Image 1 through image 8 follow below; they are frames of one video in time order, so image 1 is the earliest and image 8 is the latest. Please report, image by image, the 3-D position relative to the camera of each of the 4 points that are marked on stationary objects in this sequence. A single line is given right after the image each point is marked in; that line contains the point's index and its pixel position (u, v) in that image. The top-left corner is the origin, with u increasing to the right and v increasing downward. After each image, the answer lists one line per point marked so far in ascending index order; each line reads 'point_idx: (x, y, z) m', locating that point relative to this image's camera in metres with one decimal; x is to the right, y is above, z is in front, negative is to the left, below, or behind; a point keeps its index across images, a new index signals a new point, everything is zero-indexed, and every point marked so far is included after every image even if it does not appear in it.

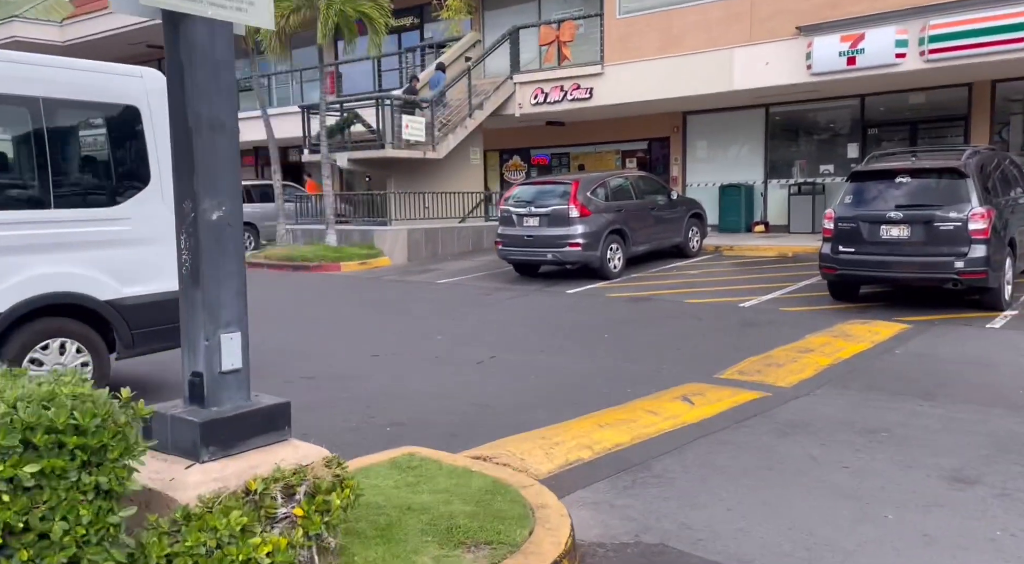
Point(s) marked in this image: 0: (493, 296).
0: (-0.4, -0.2, +12.5) m
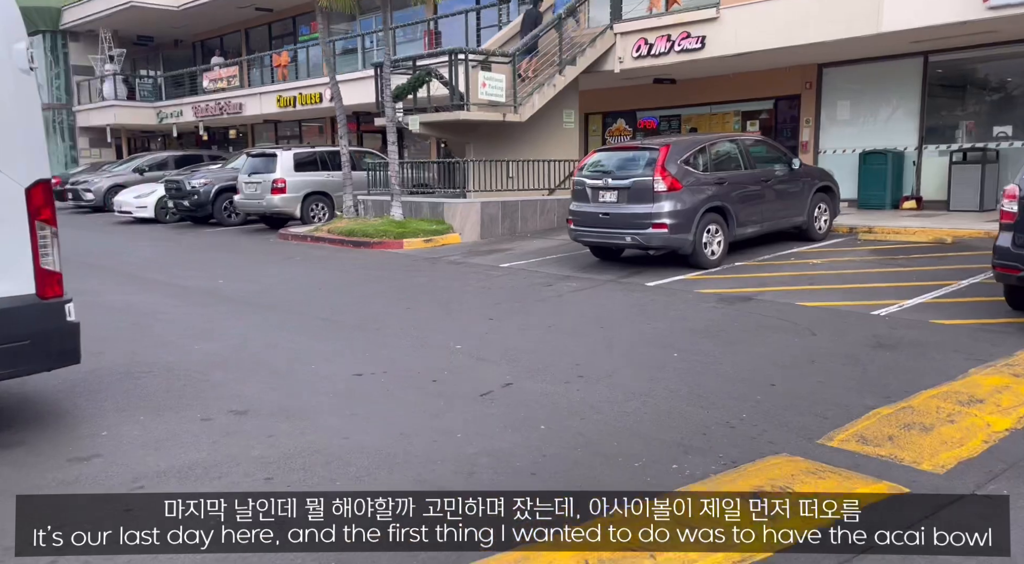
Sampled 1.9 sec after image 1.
0: (+0.6, -0.1, +10.3) m
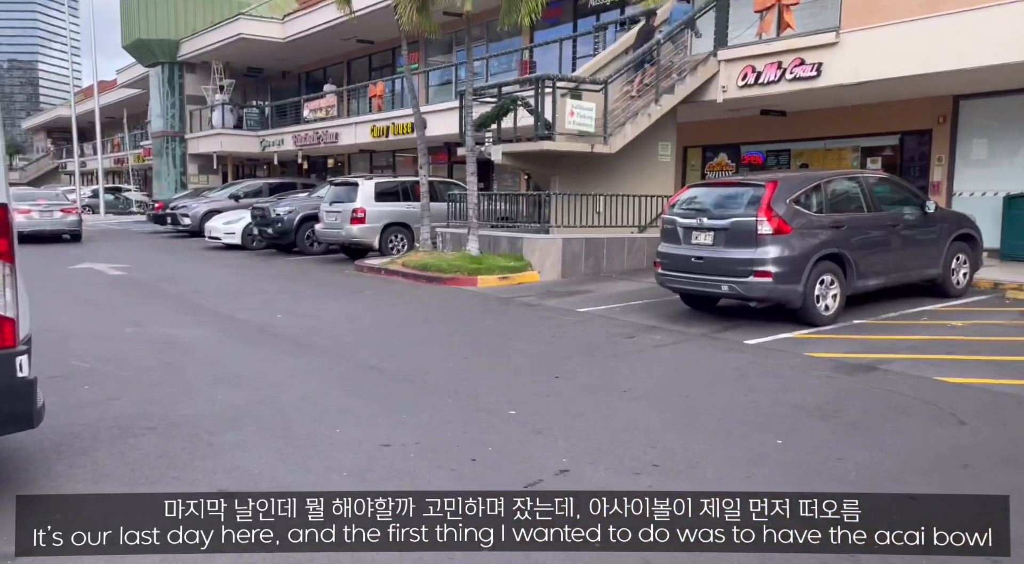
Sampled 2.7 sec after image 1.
0: (+1.5, -0.7, +9.0) m
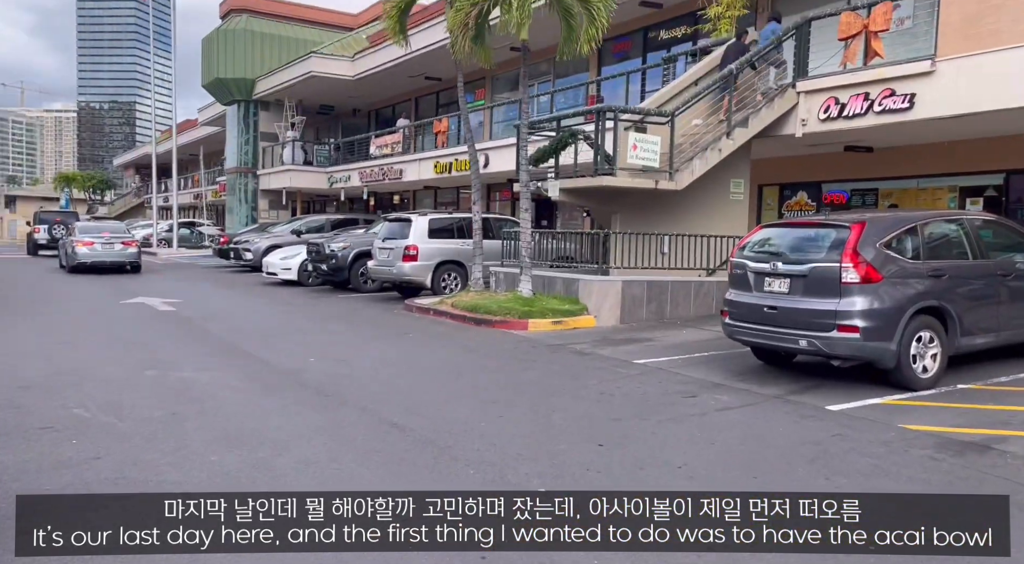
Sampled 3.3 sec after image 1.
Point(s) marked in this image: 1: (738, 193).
0: (+1.9, -1.2, +7.9) m
1: (+4.6, +1.8, +15.4) m
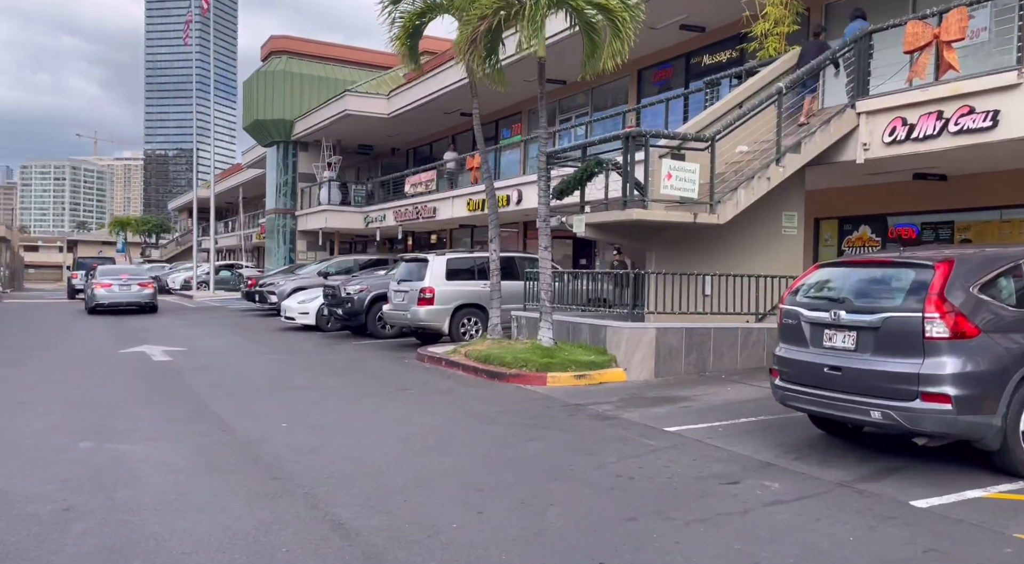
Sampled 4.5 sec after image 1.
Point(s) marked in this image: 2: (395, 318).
0: (+1.9, -1.7, +6.2) m
1: (+5.0, +0.9, +13.7) m
2: (-2.4, -0.7, +15.3) m
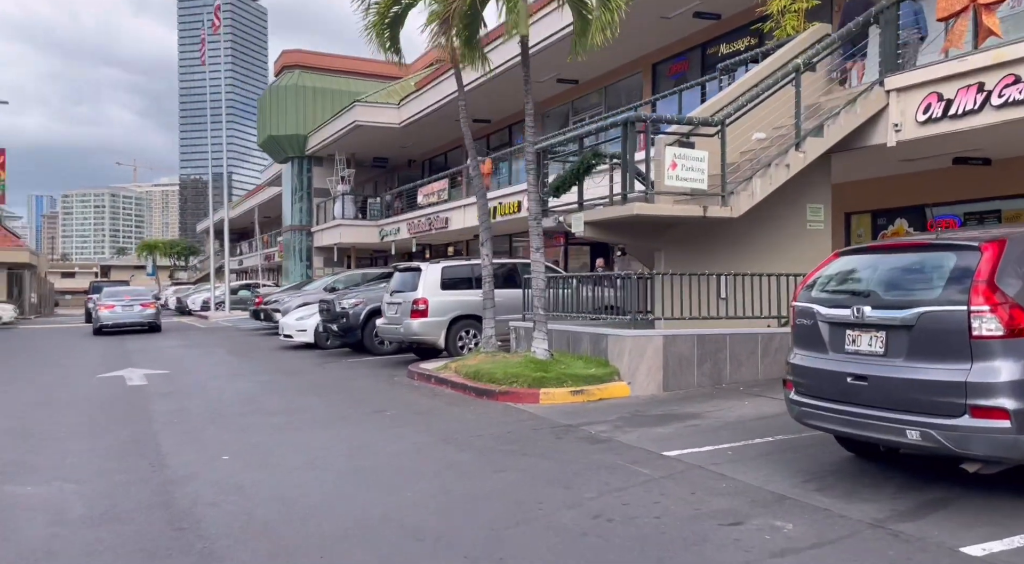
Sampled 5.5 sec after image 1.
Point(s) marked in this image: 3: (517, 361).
0: (+1.5, -1.6, +5.0) m
1: (+4.9, +1.0, +12.4) m
2: (-2.3, -0.9, +14.3) m
3: (+0.1, -1.1, +10.8) m
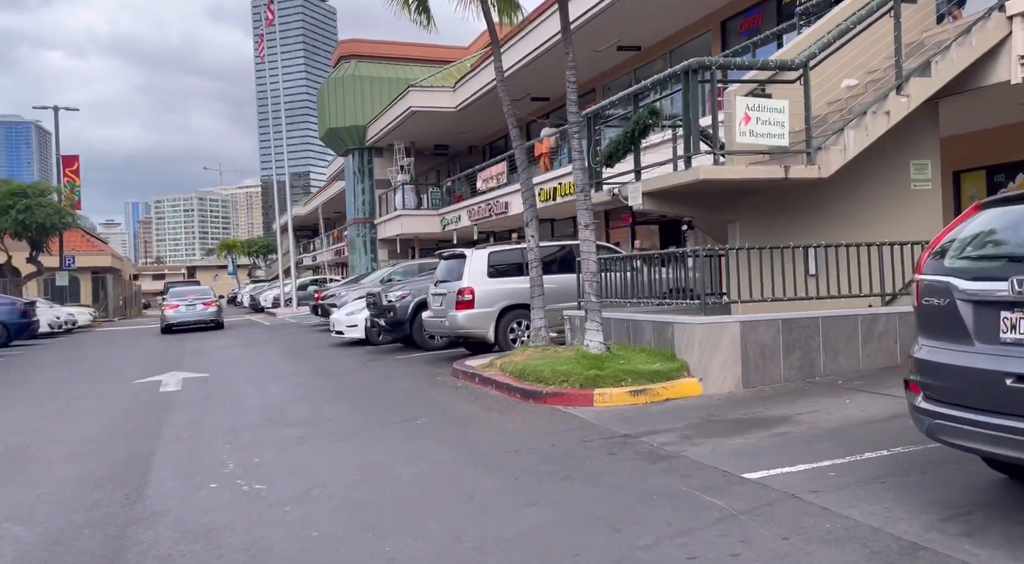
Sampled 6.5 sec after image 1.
0: (+1.6, -1.5, +3.4) m
1: (+5.6, +1.4, +10.4) m
2: (-1.4, -0.8, +13.0) m
3: (+0.7, -0.9, +9.3) m
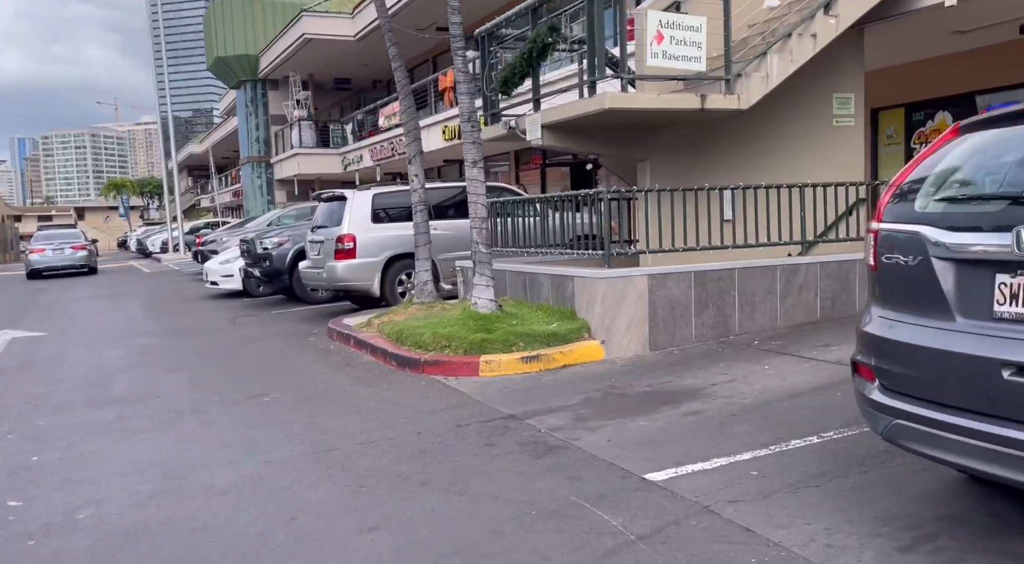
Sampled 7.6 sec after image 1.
0: (+0.9, -1.4, +2.3) m
1: (+4.2, +2.1, +9.4) m
2: (-3.1, +0.1, +11.5) m
3: (-0.6, -0.4, +8.0) m
